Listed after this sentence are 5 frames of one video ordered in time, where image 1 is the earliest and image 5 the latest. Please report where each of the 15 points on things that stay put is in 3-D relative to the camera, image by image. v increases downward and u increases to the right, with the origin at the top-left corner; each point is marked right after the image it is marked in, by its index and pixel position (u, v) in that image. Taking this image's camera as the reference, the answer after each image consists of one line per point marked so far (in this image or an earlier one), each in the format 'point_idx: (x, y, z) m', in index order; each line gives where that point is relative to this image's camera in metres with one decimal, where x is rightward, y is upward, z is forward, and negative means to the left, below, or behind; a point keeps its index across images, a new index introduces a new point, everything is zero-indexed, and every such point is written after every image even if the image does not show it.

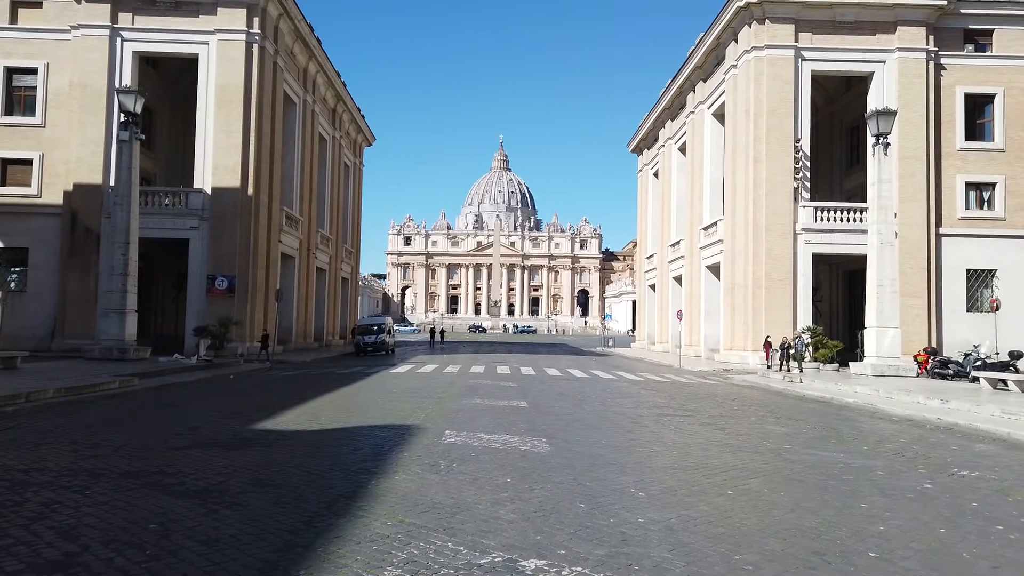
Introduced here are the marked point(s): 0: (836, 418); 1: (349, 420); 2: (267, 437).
0: (+5.4, -2.2, +13.2) m
1: (-2.2, -1.8, +10.5) m
2: (-2.8, -1.7, +8.8) m
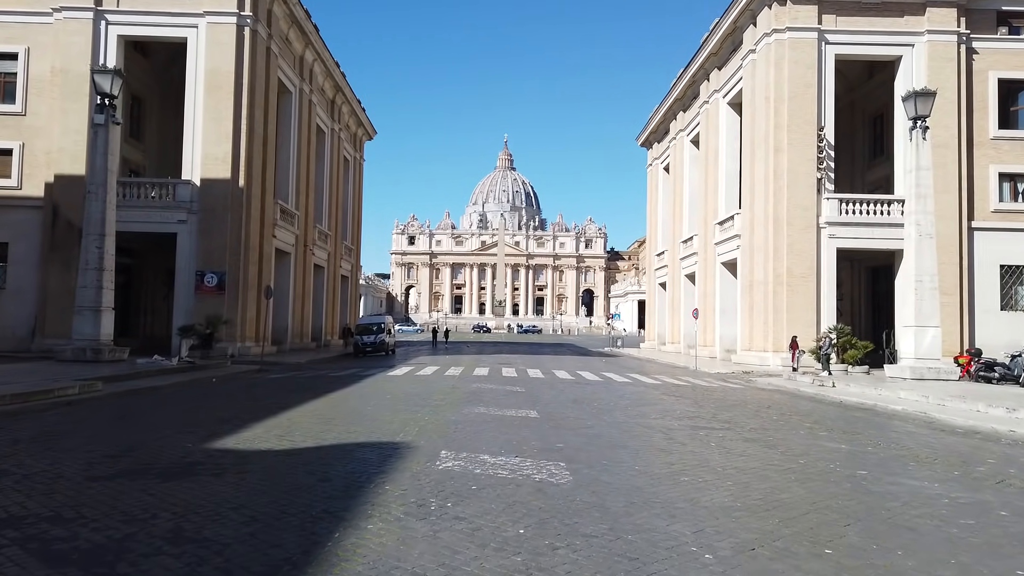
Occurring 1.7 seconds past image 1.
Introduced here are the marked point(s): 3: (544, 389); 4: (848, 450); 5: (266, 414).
0: (+5.6, -2.1, +11.4) m
1: (-2.1, -1.7, +8.8) m
2: (-2.7, -1.6, +7.1) m
3: (+0.7, -2.2, +16.9) m
4: (+3.9, -1.9, +9.0) m
5: (-3.4, -1.8, +10.9) m
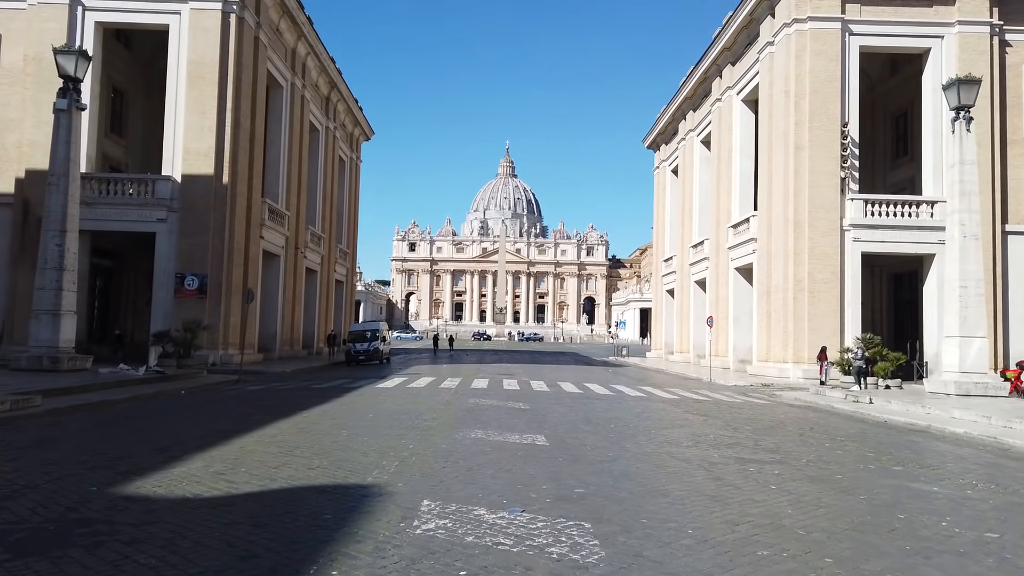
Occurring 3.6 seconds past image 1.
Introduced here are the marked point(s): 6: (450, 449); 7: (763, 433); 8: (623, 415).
0: (+5.6, -2.1, +9.5) m
1: (-2.0, -1.6, +6.8) m
2: (-2.6, -1.5, +5.2) m
3: (+0.7, -2.2, +14.9) m
4: (+3.9, -1.9, +7.0) m
5: (-3.4, -1.7, +9.0) m
6: (-0.7, -1.8, +8.5) m
7: (+3.6, -2.1, +11.2) m
8: (+1.9, -2.2, +13.4) m
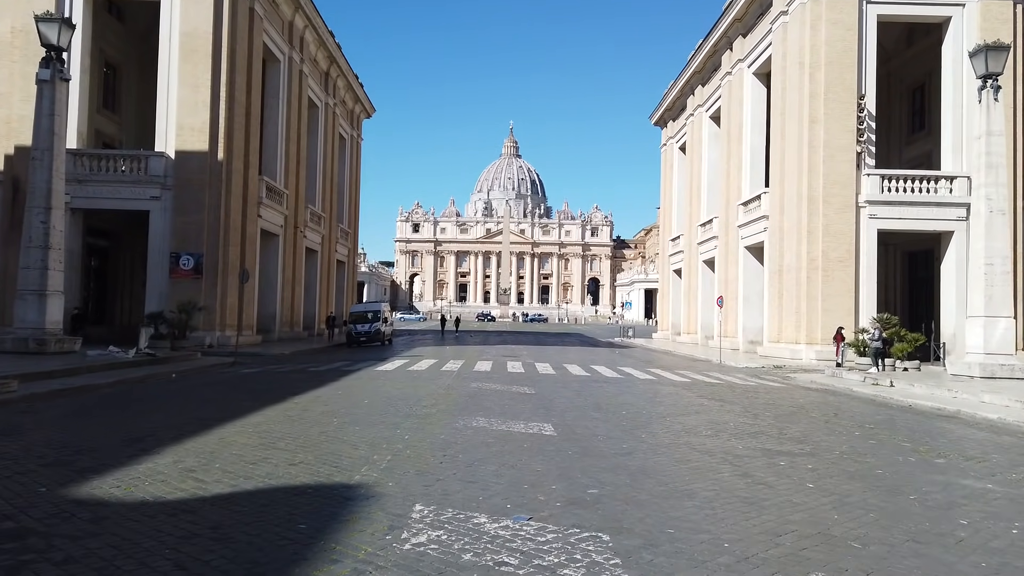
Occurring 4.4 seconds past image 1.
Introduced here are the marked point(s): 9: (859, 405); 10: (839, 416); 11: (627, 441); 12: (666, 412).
0: (+5.7, -1.8, +8.7) m
1: (-2.0, -1.4, +6.1) m
2: (-2.6, -1.4, +4.4) m
3: (+0.8, -1.8, +14.2) m
4: (+3.9, -1.7, +6.3) m
5: (-3.3, -1.5, +8.2) m
6: (-0.6, -1.5, +7.8) m
7: (+3.7, -1.8, +10.5) m
8: (+2.0, -1.8, +12.6) m
9: (+6.1, -2.0, +13.6) m
10: (+4.8, -1.9, +11.5) m
11: (+1.2, -1.6, +7.9) m
12: (+2.2, -1.7, +10.9) m
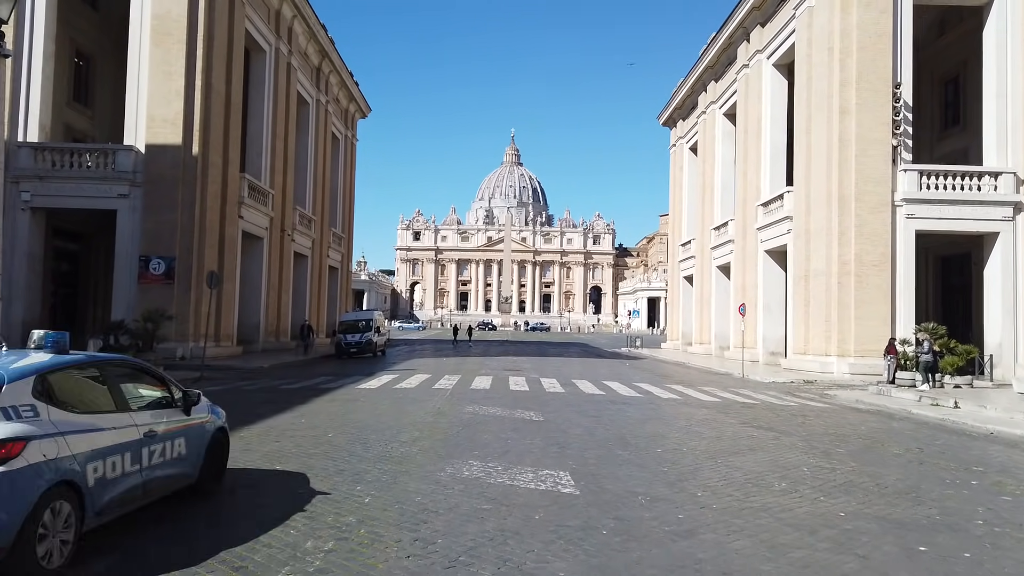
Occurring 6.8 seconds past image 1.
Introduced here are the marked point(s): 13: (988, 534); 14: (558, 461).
0: (+5.7, -1.8, +6.3) m
1: (-2.0, -1.4, +3.7) m
2: (-2.6, -1.3, +2.1) m
3: (+0.9, -1.9, +11.8) m
4: (+4.0, -1.6, +3.9) m
5: (-3.3, -1.5, +5.9) m
6: (-0.6, -1.5, +5.4) m
7: (+3.7, -1.8, +8.1) m
8: (+2.0, -1.9, +10.3) m
9: (+6.1, -2.1, +11.2) m
10: (+4.9, -1.9, +9.1) m
11: (+1.2, -1.6, +5.6) m
12: (+2.2, -1.8, +8.5) m
13: (+3.2, -1.7, +5.3) m
14: (+0.5, -1.6, +7.5) m
